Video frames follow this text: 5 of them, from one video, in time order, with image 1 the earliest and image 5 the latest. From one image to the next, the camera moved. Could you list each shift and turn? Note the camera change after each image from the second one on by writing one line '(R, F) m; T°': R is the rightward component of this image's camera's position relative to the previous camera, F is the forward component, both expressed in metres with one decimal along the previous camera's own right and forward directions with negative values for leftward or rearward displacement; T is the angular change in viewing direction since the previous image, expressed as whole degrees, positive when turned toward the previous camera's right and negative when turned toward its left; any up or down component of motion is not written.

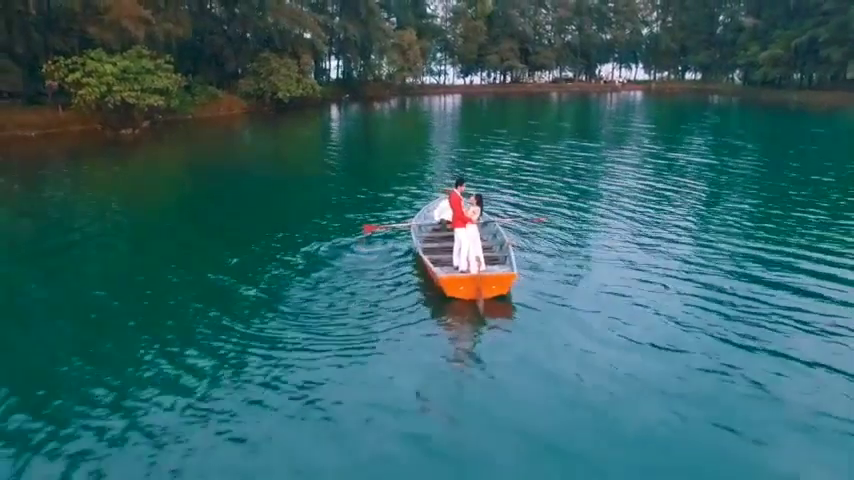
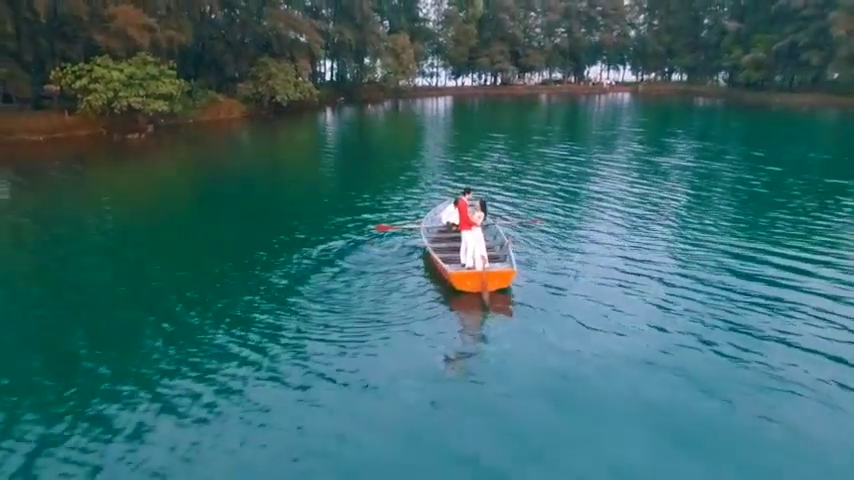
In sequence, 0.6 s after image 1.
(-0.4, -1.6) m; +1°
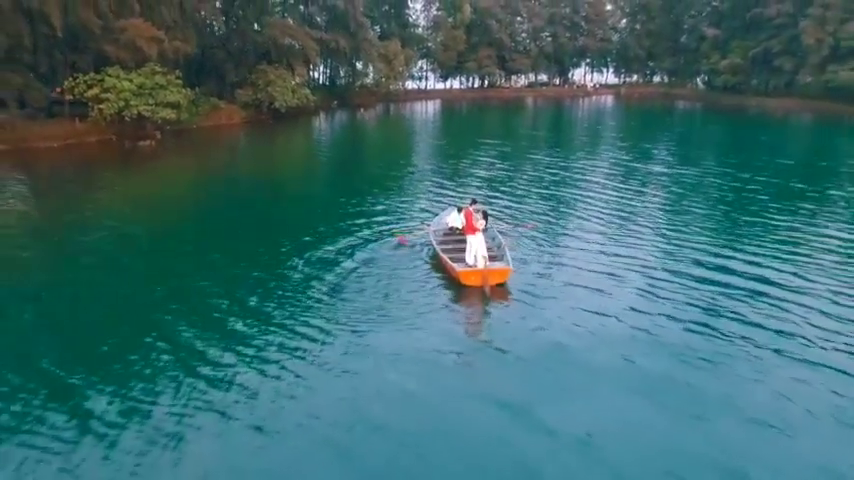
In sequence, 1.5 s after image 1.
(-0.6, -2.6) m; +1°
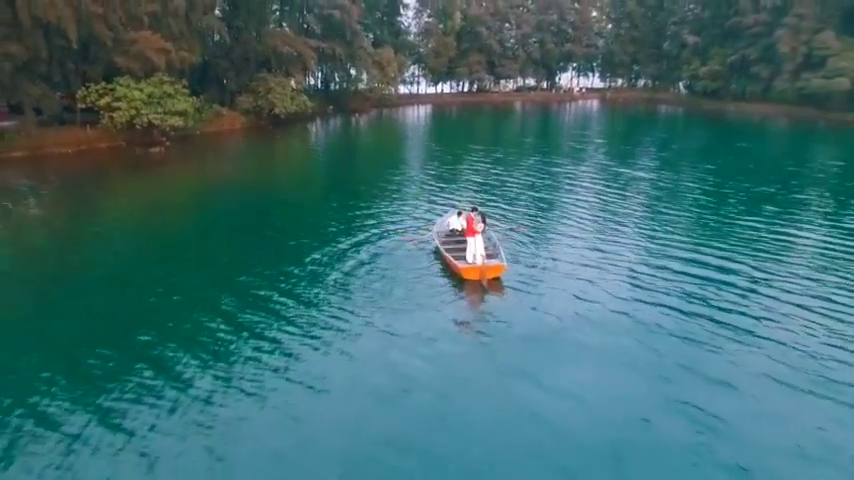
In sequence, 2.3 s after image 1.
(-0.5, -2.5) m; +1°
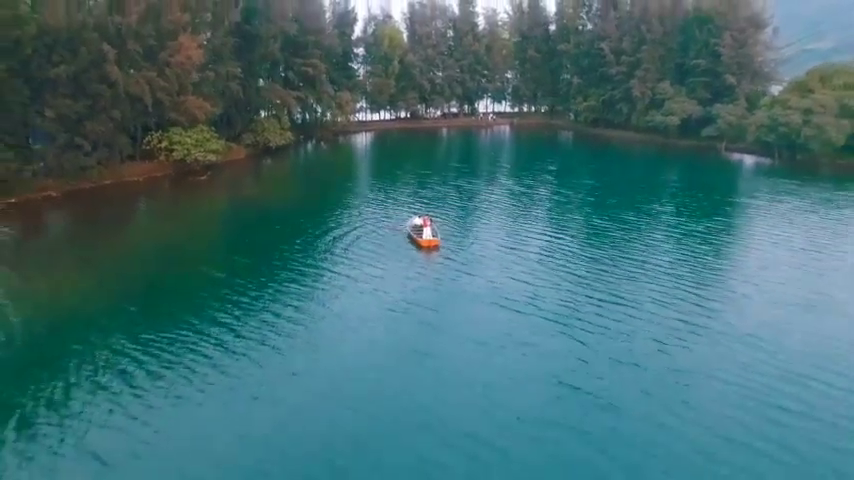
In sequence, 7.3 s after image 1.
(-3.0, -21.7) m; +6°
